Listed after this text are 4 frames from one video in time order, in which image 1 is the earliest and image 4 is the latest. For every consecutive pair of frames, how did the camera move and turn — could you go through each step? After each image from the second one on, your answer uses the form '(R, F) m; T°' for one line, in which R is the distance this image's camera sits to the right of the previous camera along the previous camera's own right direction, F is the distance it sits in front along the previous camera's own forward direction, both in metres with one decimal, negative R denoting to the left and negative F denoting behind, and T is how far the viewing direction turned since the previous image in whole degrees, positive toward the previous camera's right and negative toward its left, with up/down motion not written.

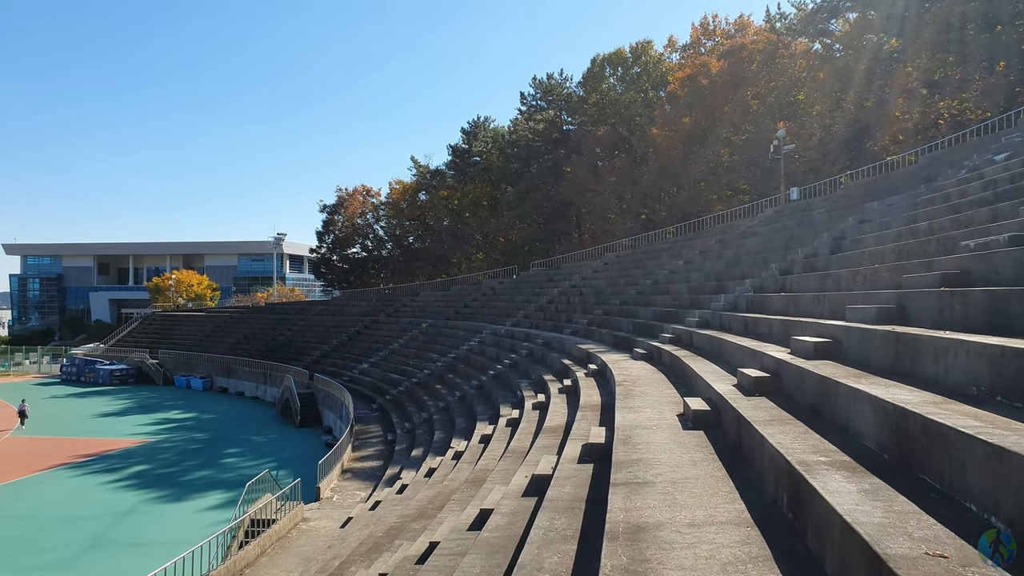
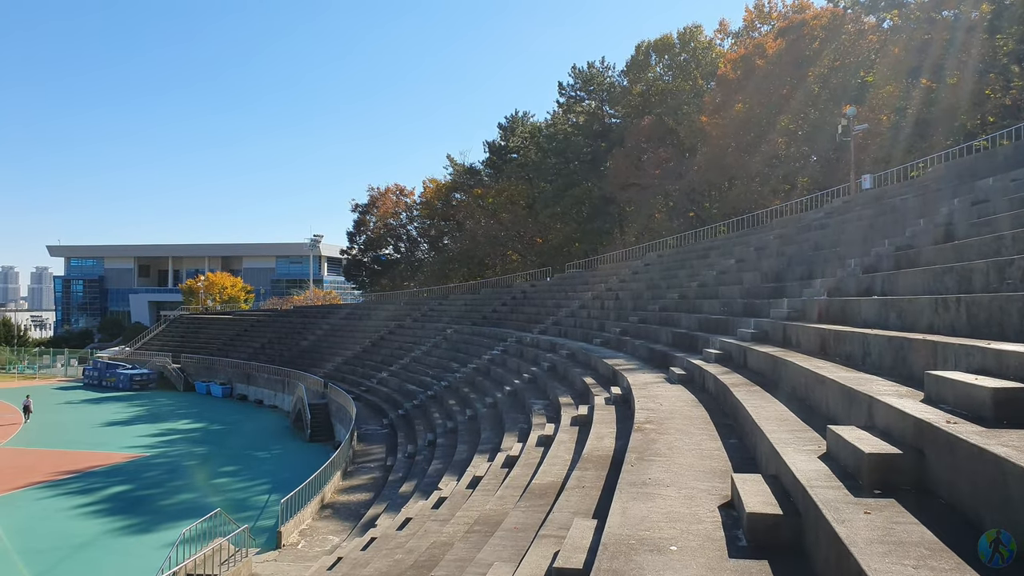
(+0.5, +2.2) m; -4°
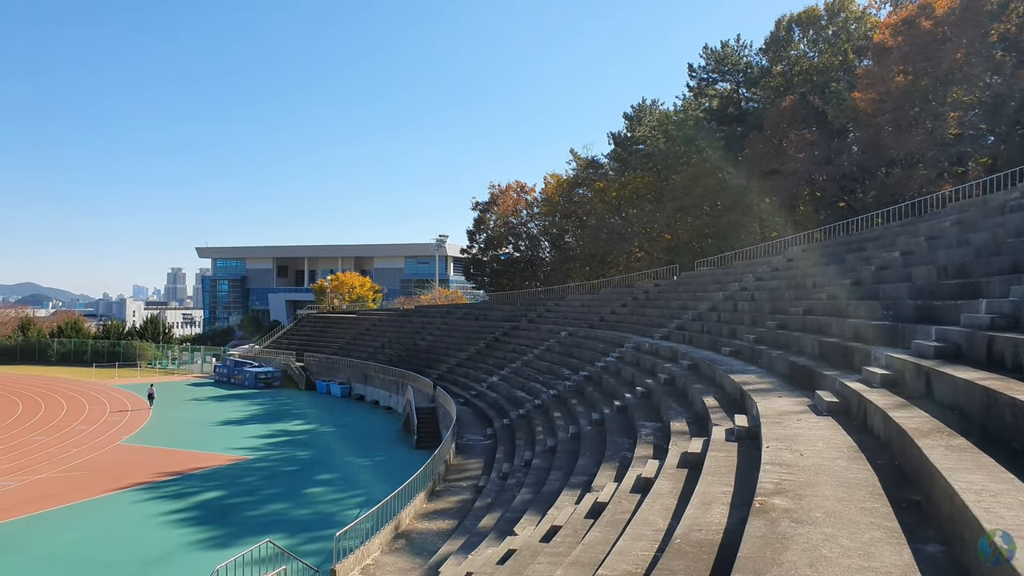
(+0.3, +1.7) m; -10°
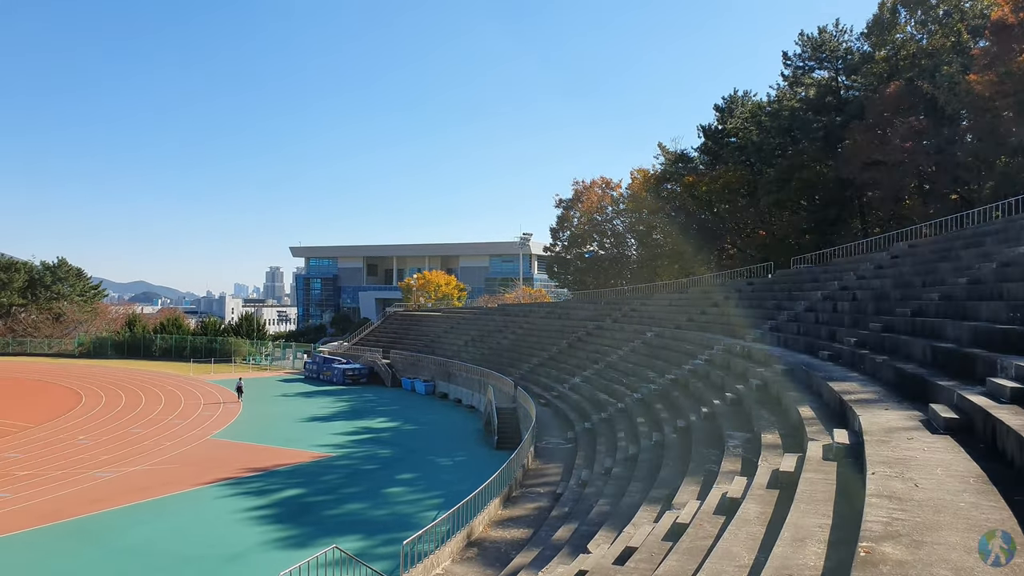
(+0.1, +0.5) m; -6°
